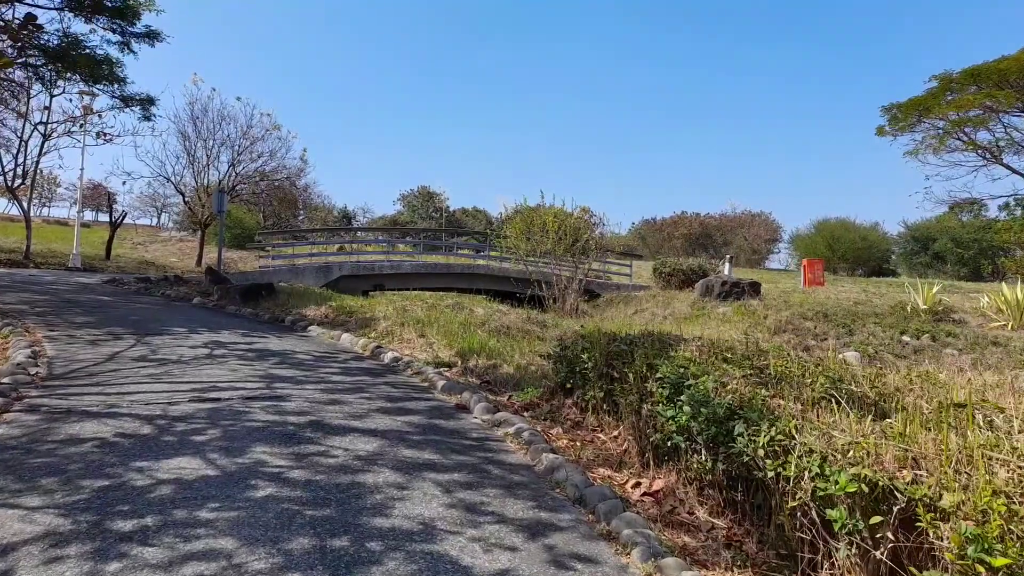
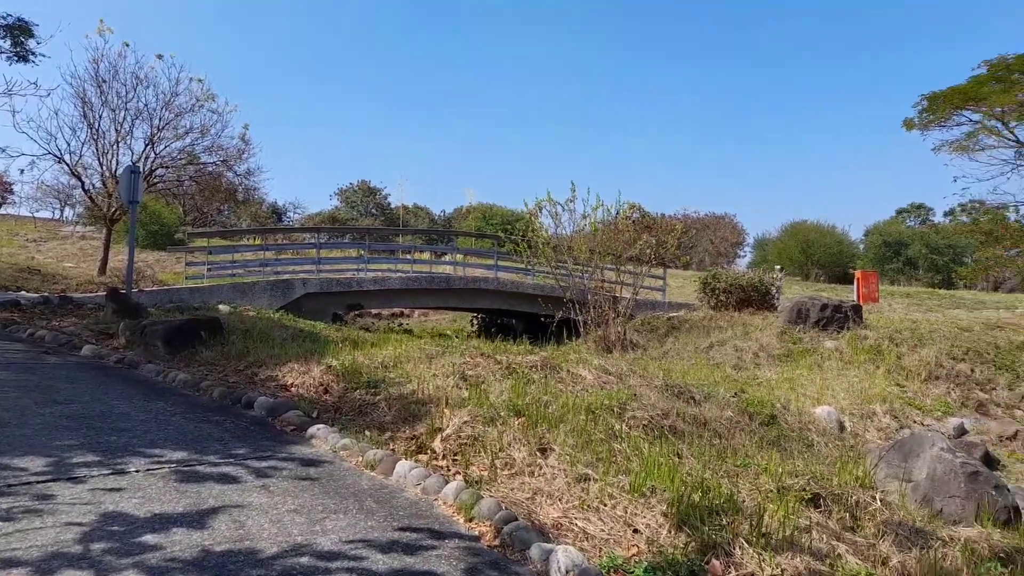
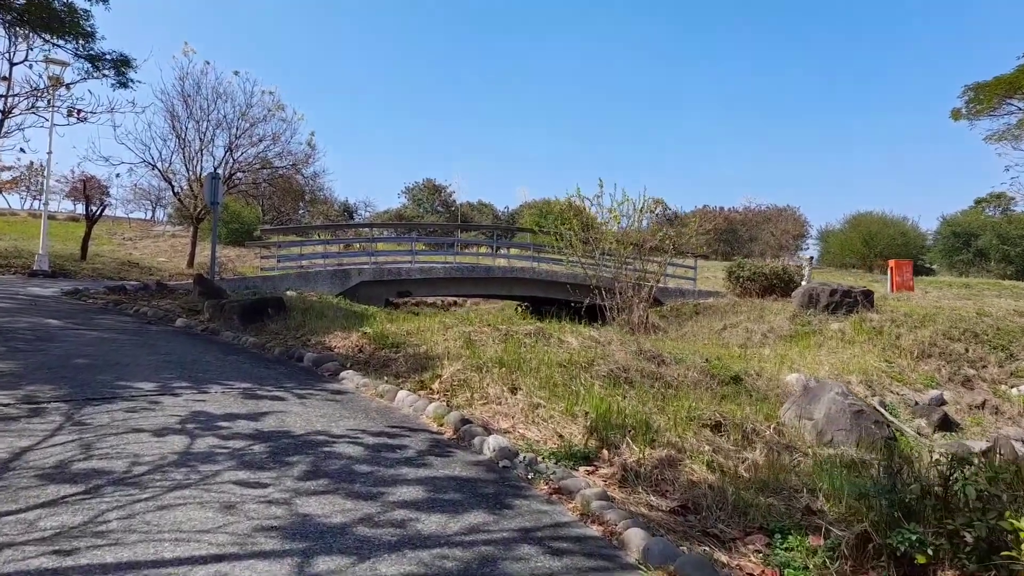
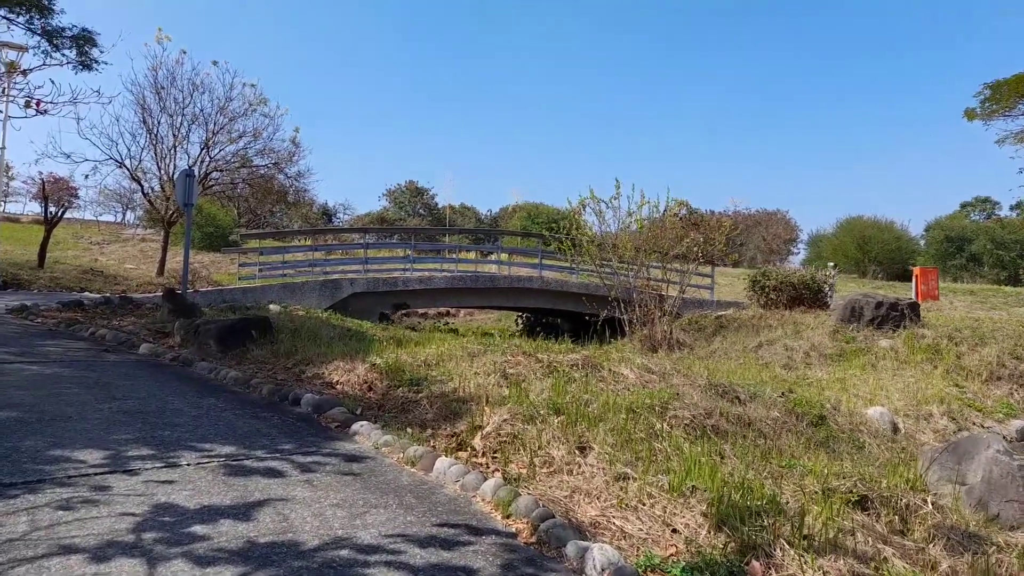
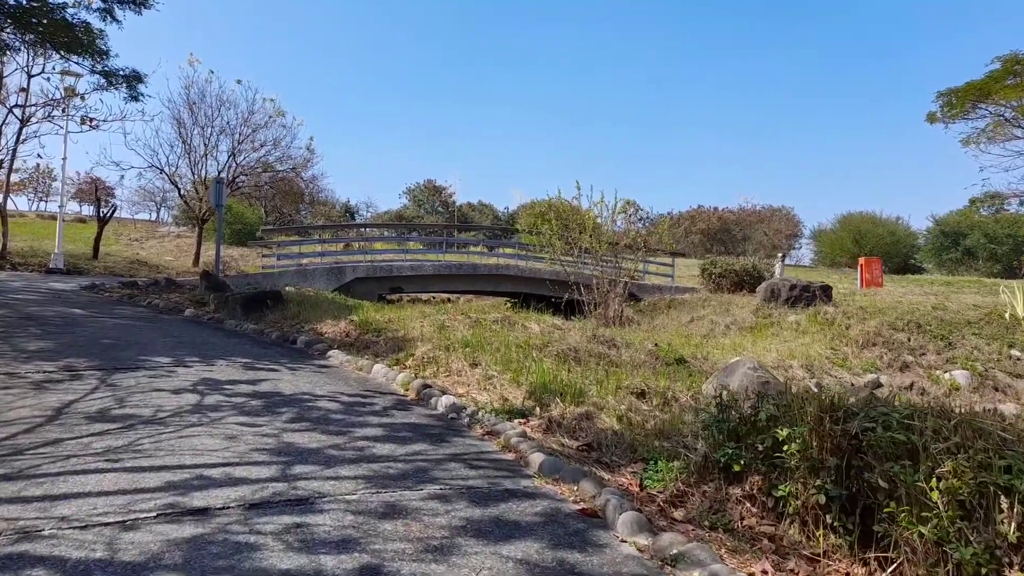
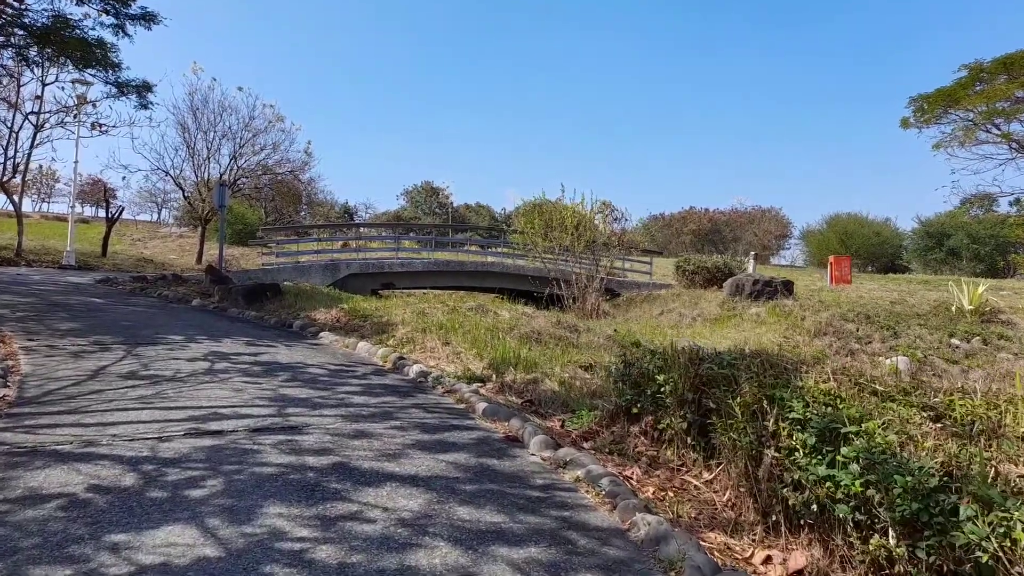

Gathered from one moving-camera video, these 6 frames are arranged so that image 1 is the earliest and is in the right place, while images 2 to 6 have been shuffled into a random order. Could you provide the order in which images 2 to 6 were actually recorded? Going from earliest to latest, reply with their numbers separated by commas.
6, 5, 3, 4, 2
